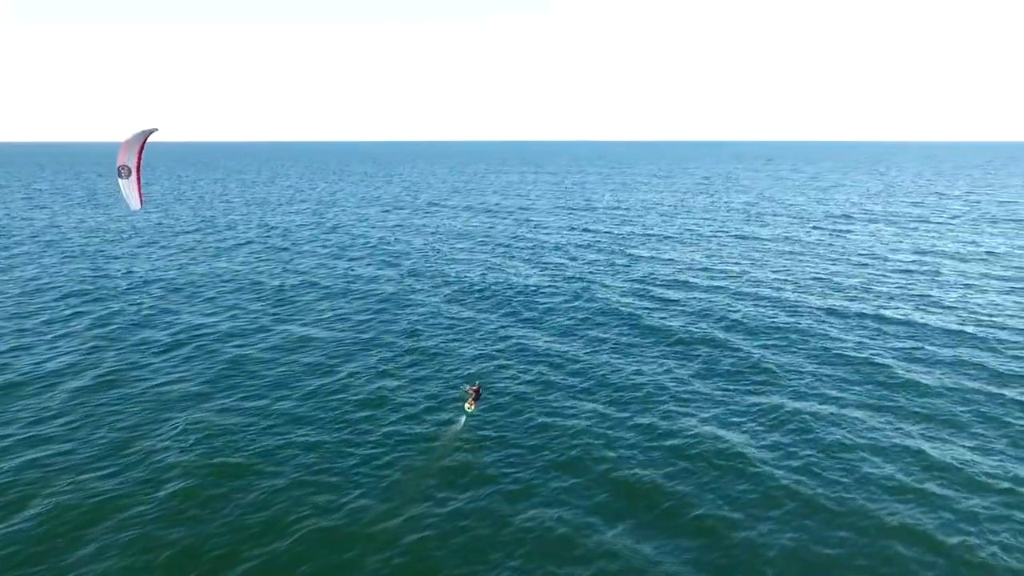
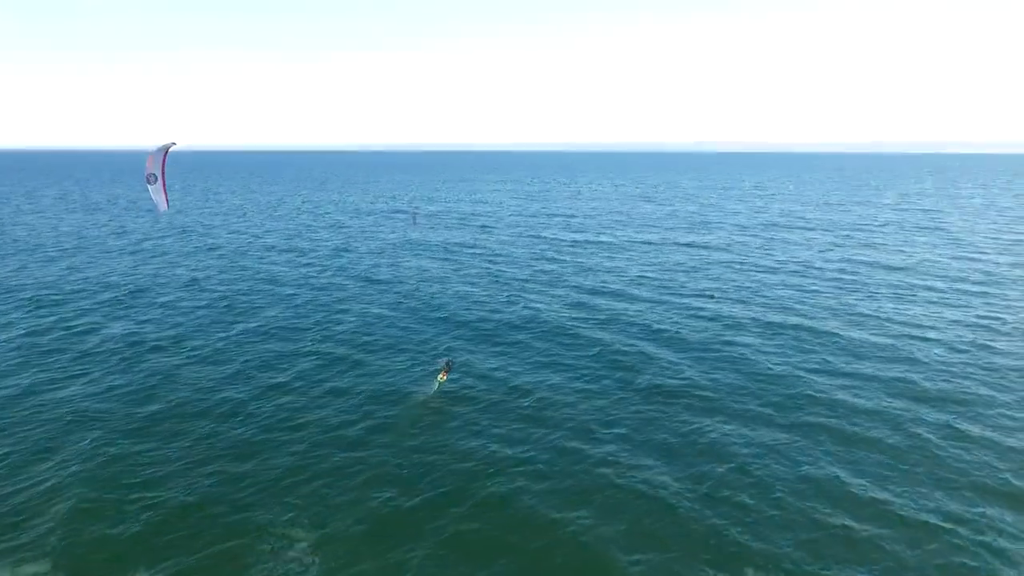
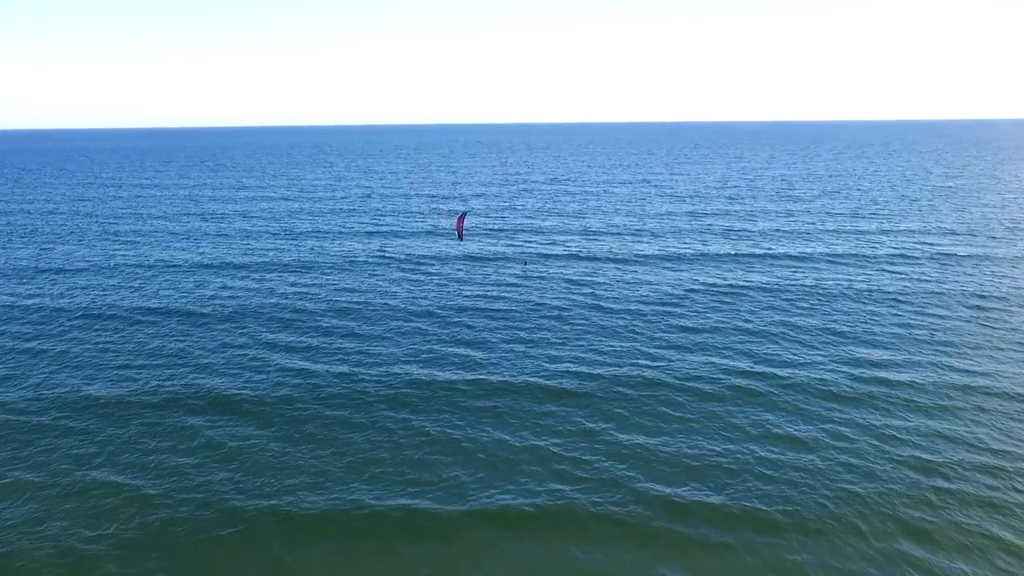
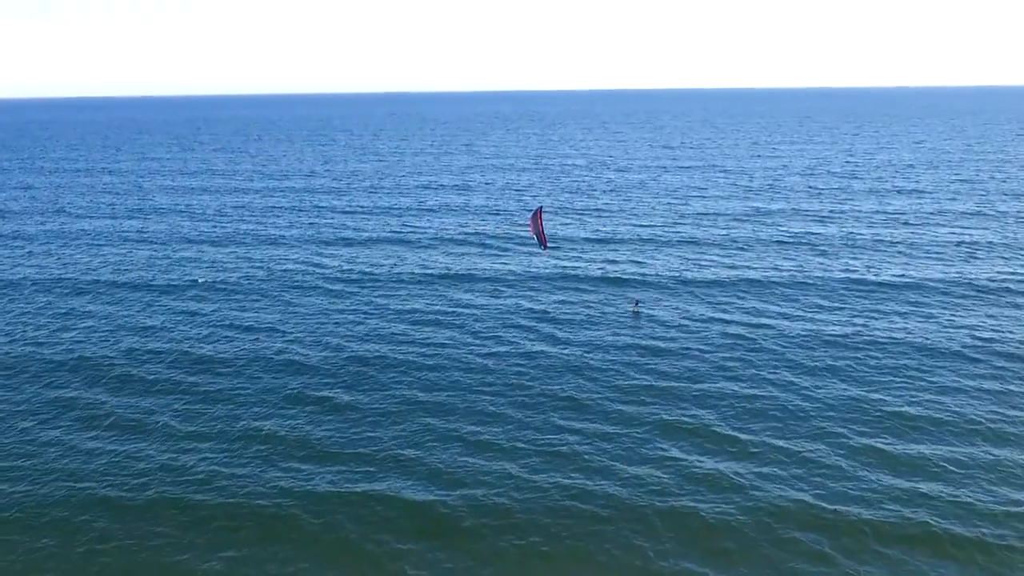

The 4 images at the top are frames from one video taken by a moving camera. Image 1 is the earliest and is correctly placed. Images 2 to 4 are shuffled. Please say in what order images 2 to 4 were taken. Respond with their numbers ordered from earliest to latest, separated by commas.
2, 3, 4
